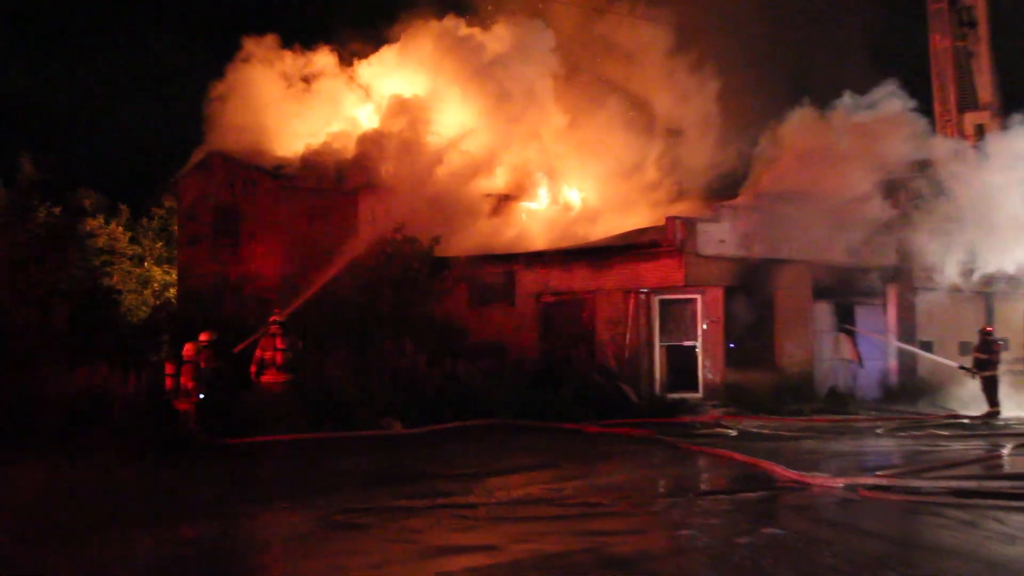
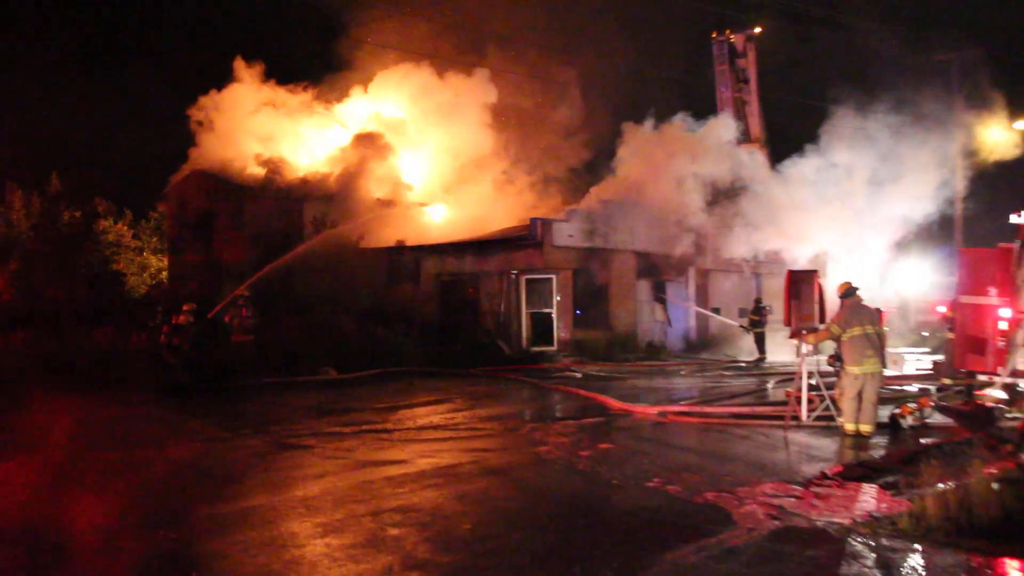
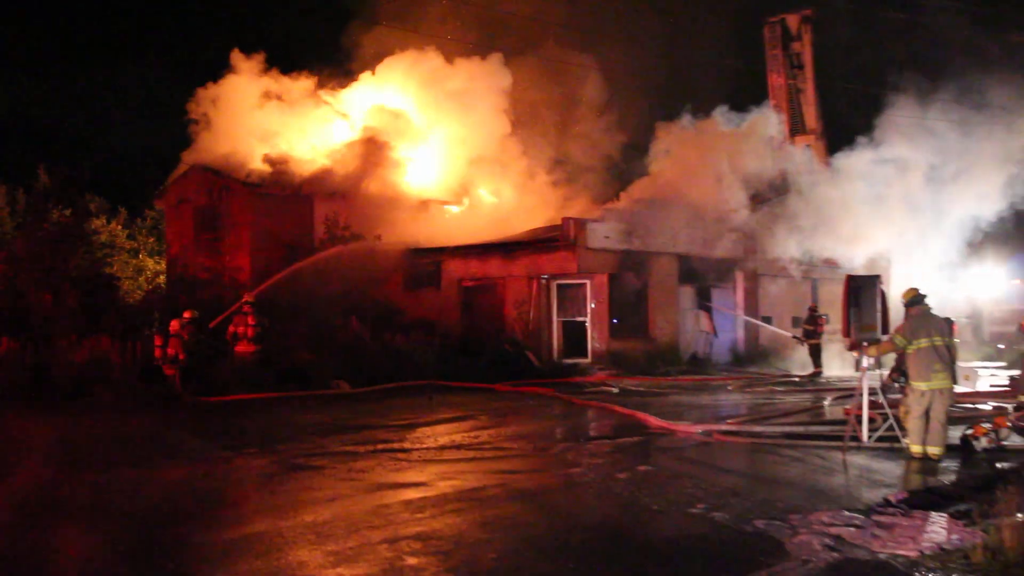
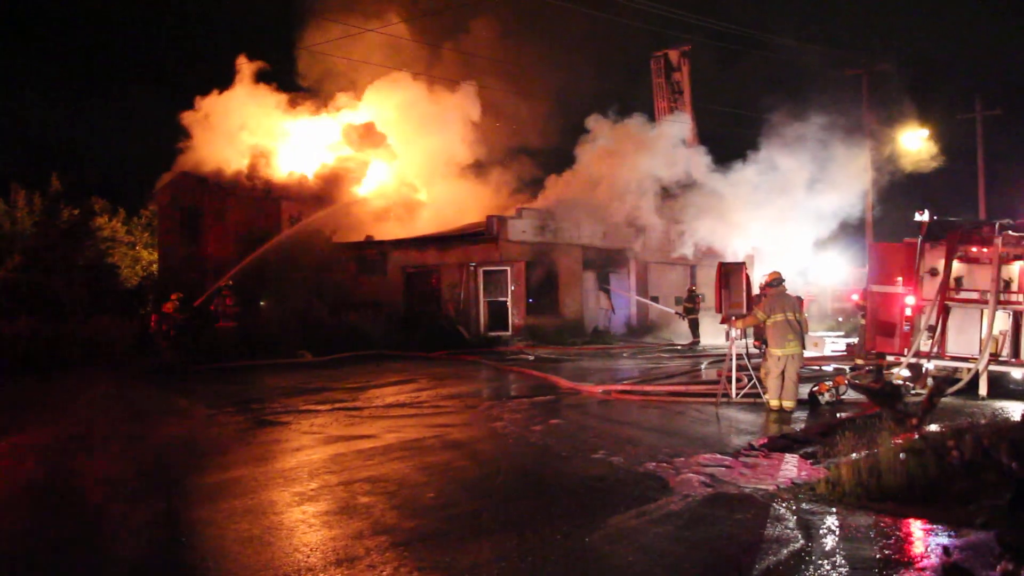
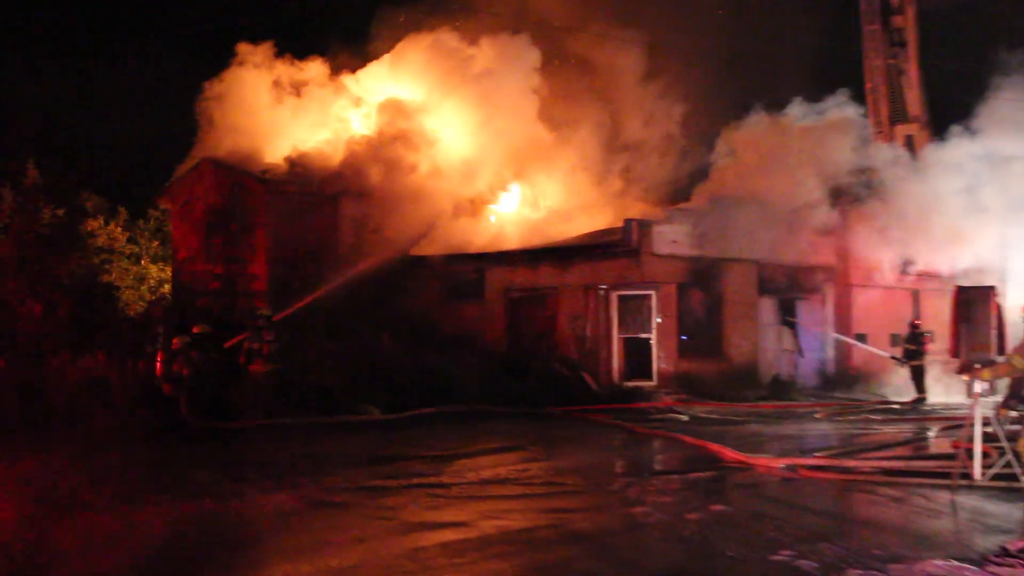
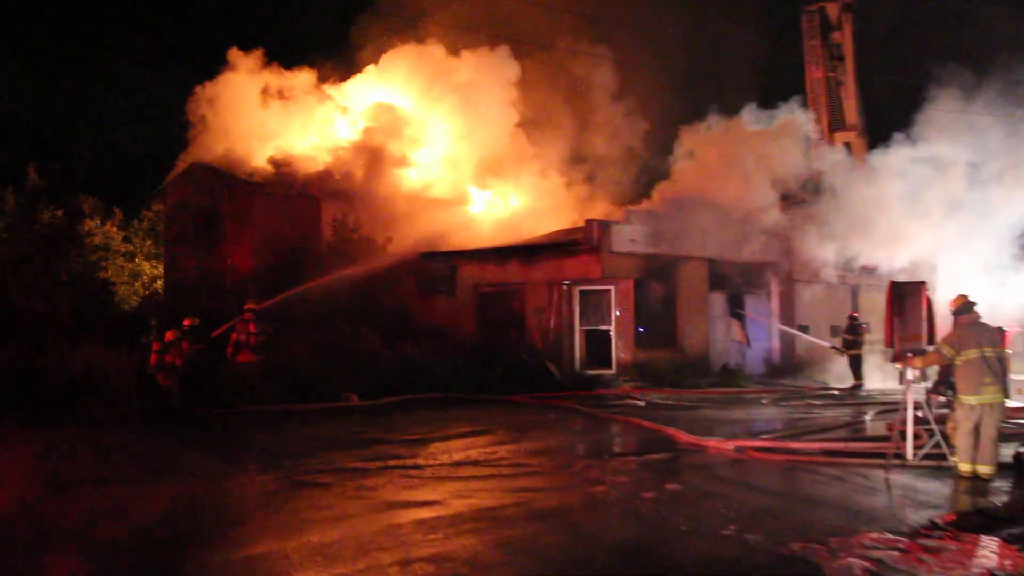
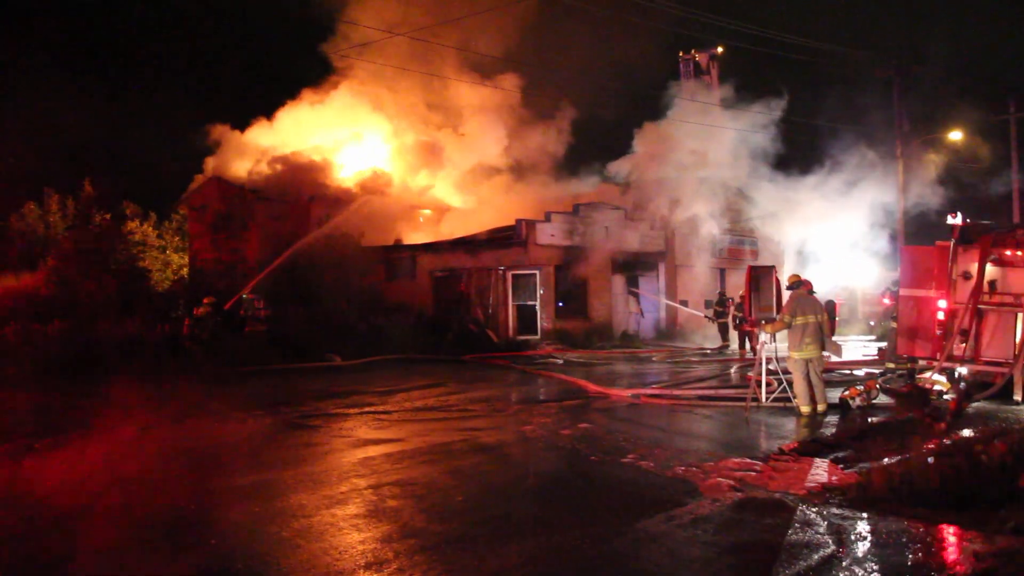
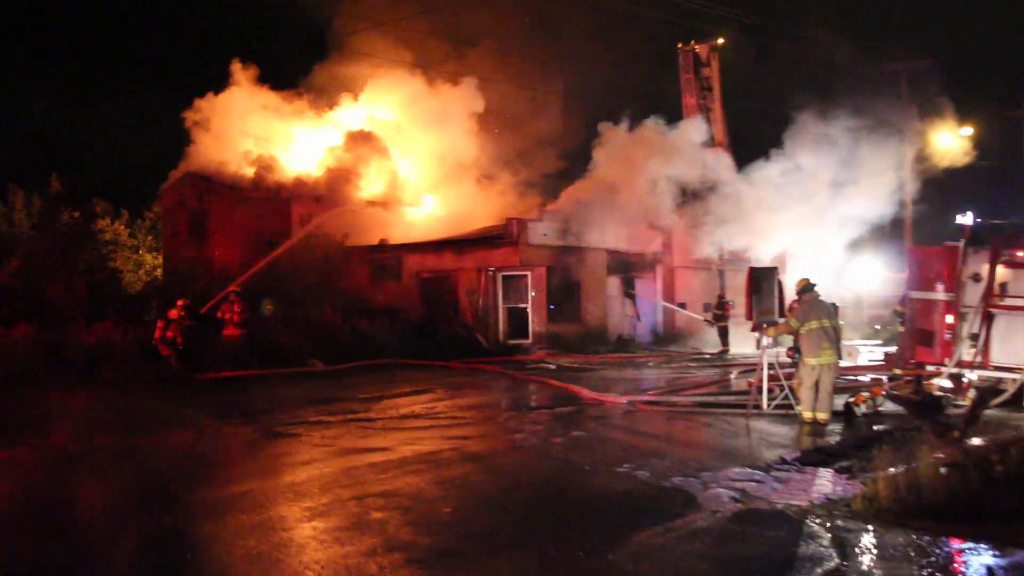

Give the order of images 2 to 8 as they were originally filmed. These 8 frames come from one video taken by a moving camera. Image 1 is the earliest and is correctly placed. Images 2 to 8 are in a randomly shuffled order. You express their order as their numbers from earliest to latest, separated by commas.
5, 6, 3, 2, 8, 4, 7
